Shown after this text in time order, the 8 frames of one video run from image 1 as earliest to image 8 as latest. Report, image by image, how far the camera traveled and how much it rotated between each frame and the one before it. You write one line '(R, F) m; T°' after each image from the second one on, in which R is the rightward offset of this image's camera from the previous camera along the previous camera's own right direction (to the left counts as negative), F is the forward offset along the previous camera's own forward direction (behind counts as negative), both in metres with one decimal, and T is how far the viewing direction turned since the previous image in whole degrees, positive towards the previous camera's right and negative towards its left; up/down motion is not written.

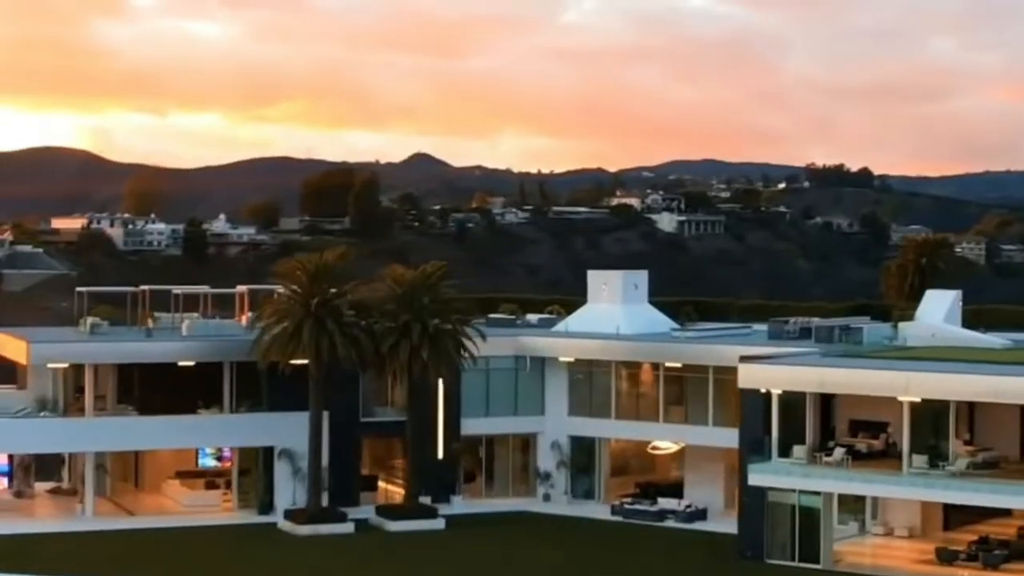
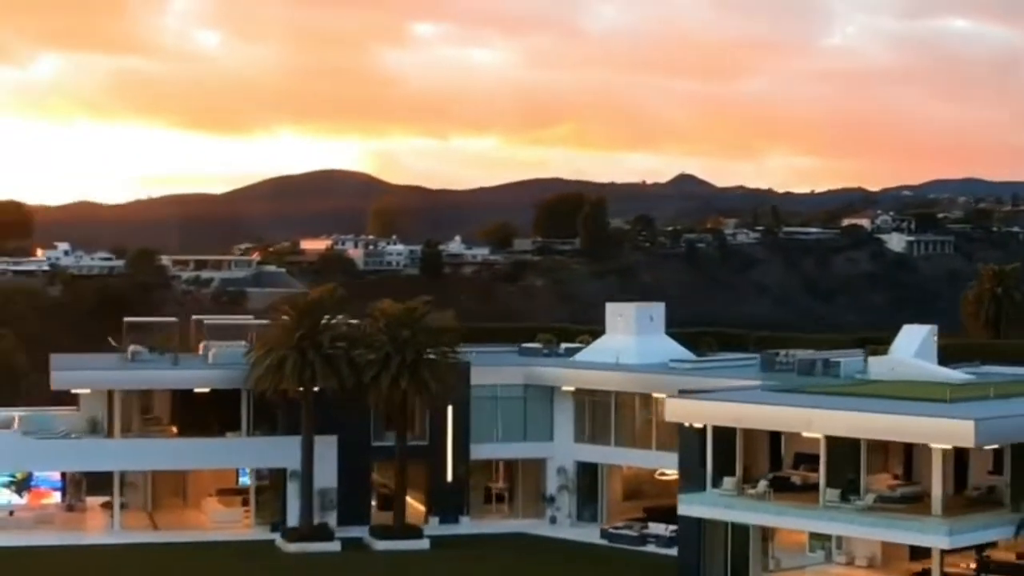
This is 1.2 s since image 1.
(+6.3, -1.4) m; -10°
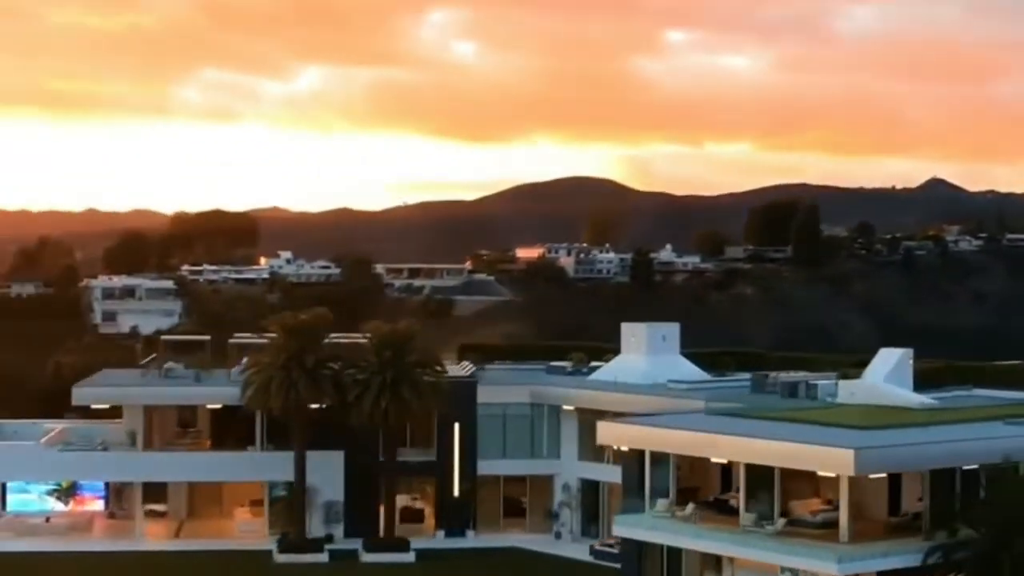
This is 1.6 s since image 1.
(+6.1, -0.6) m; -10°
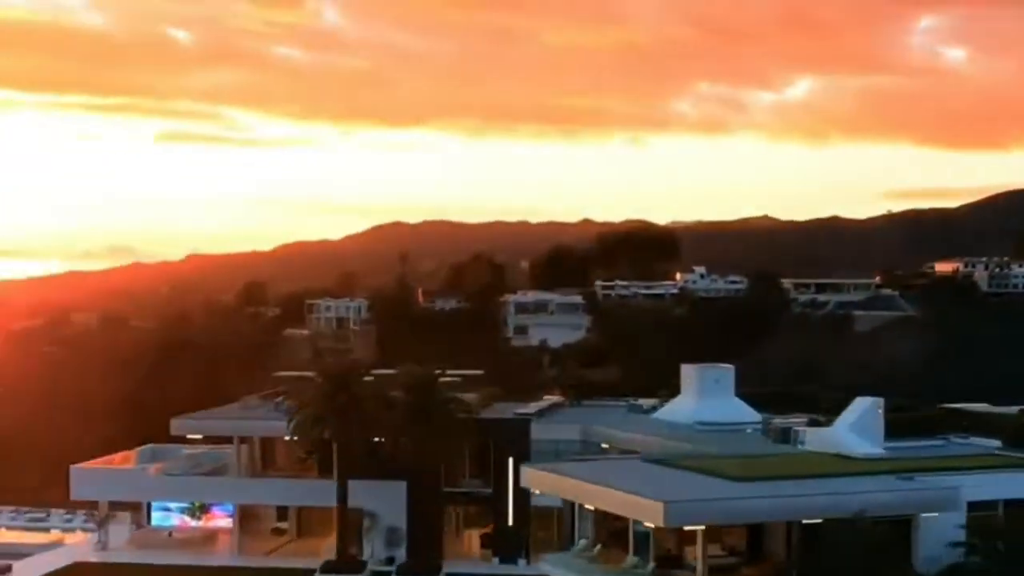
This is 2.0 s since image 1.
(+11.5, -0.1) m; -18°
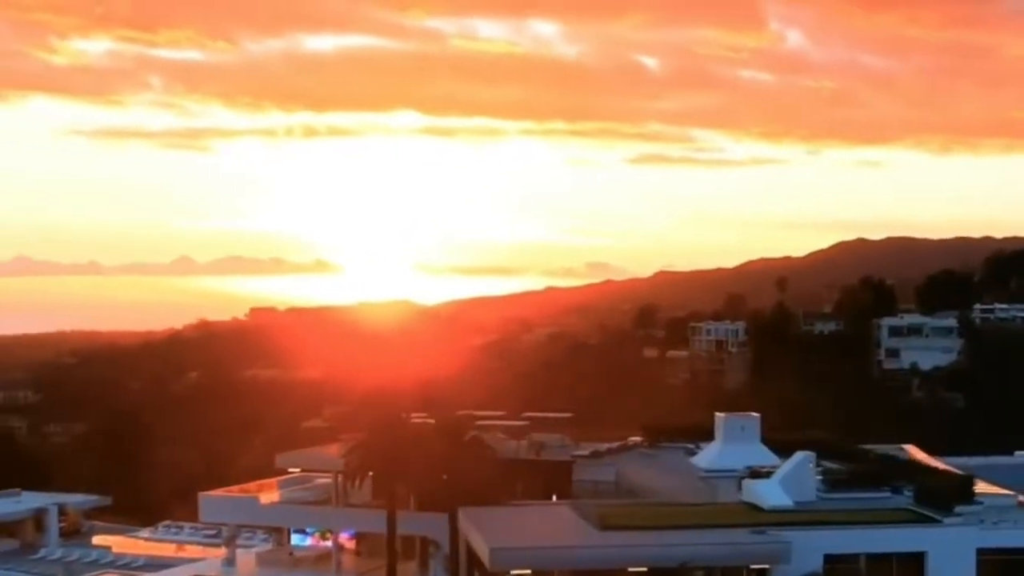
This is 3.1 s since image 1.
(+12.6, -2.3) m; -18°
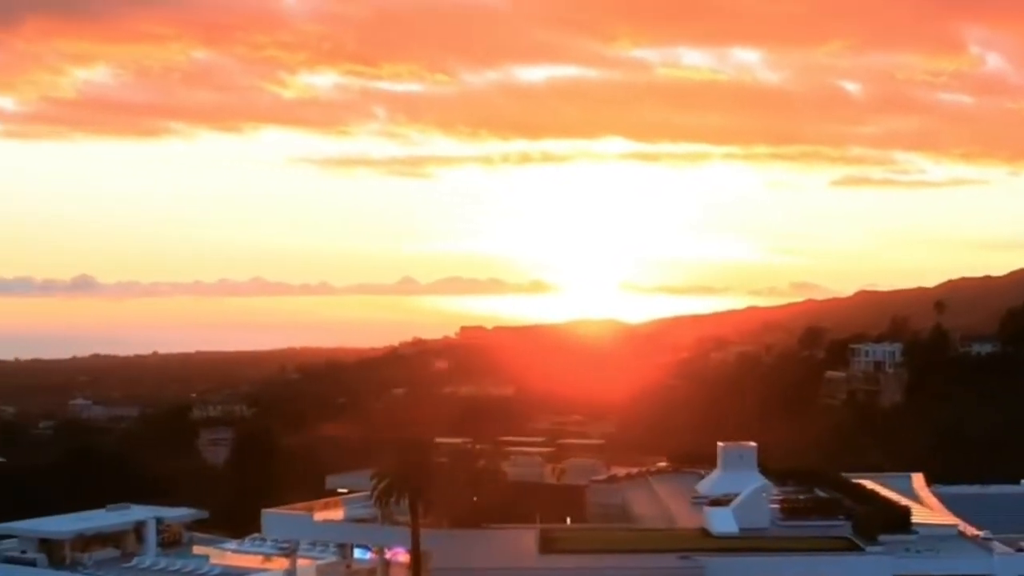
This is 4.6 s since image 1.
(+6.8, -4.3) m; -9°
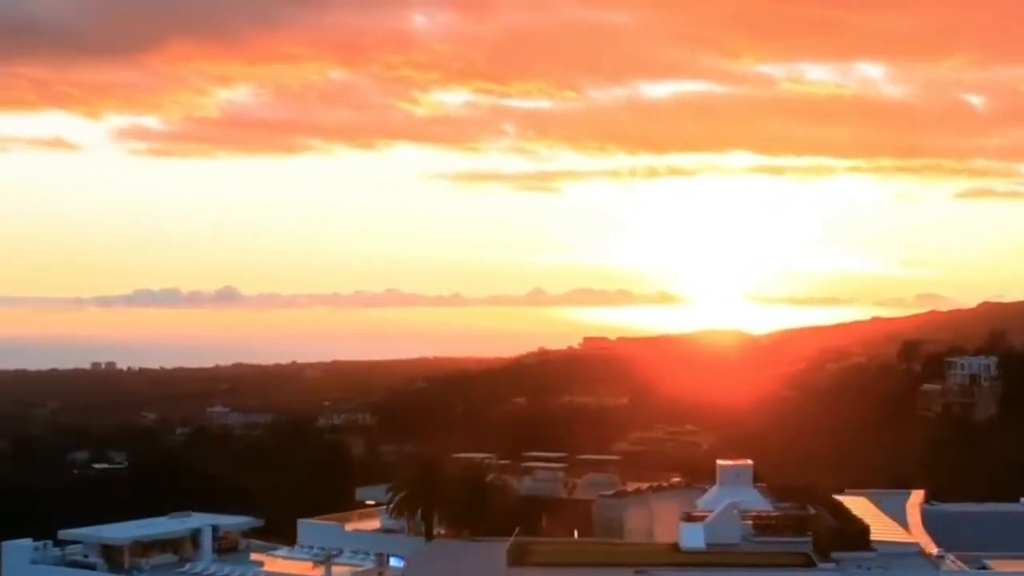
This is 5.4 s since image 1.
(+4.7, -2.8) m; -5°
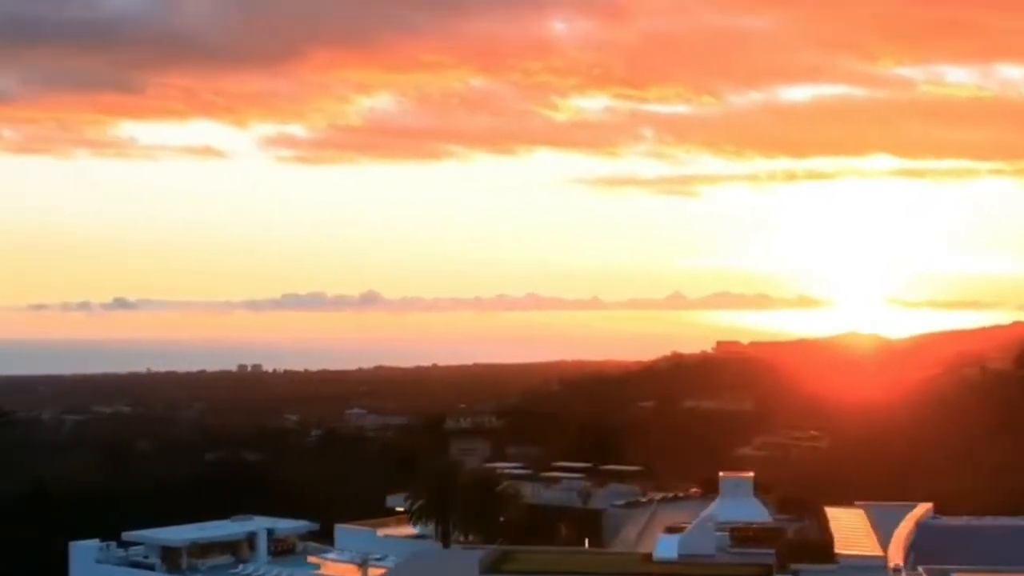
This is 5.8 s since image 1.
(+5.2, -1.3) m; -6°
